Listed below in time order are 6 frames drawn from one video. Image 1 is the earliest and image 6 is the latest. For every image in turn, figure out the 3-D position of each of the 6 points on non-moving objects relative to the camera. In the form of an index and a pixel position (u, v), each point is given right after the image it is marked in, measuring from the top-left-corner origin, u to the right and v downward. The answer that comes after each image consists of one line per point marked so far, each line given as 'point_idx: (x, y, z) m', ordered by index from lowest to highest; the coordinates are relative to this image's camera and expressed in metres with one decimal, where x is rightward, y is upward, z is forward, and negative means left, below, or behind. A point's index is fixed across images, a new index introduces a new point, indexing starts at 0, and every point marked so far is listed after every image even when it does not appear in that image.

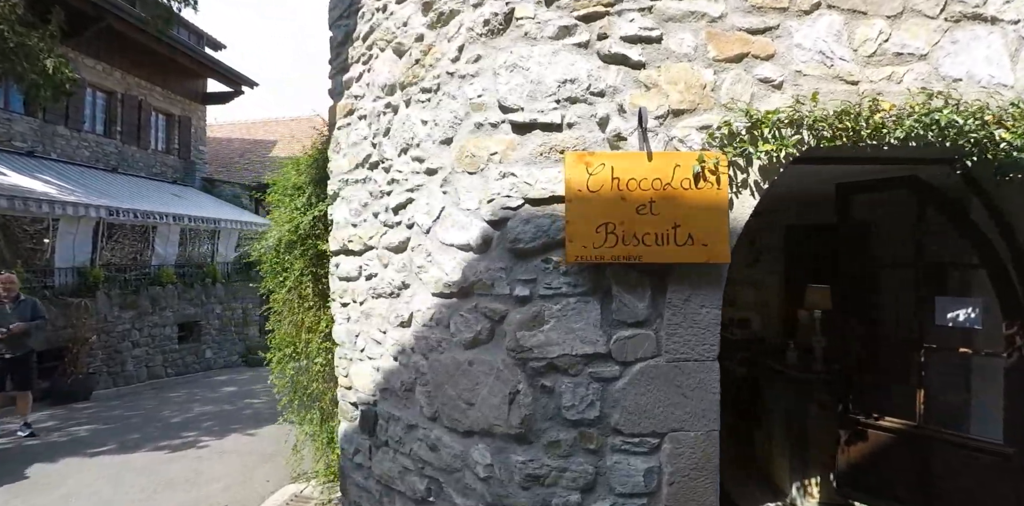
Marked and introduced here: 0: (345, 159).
0: (-1.2, +0.6, +4.0) m
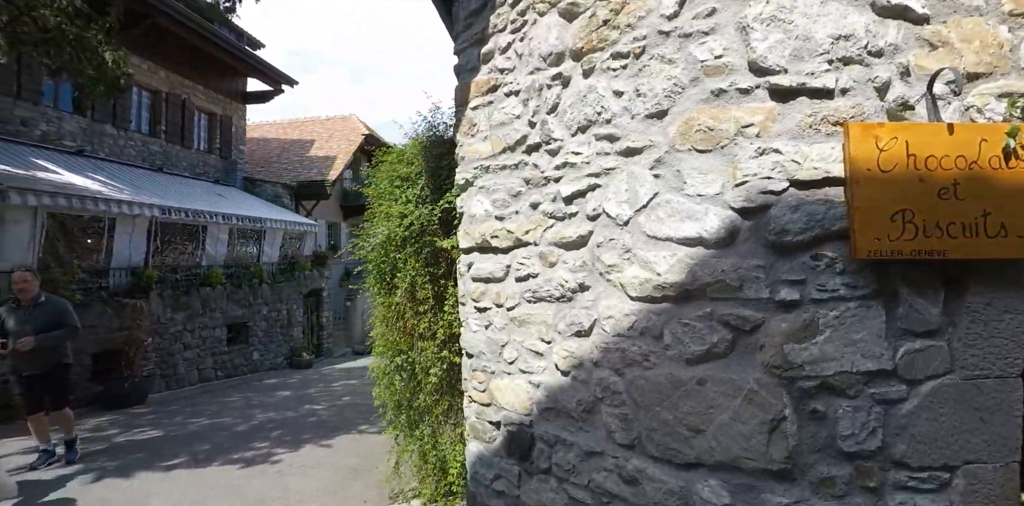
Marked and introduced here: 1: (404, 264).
0: (-0.2, +0.7, +3.5) m
1: (-0.8, -0.1, +4.2) m
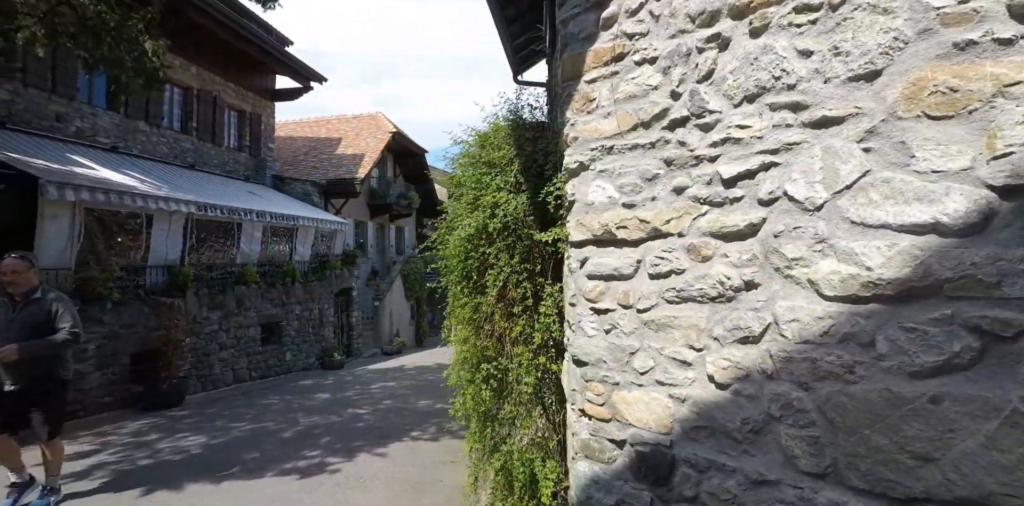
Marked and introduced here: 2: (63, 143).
0: (+0.5, +0.7, +3.1) m
1: (-0.1, 0.0, +3.8) m
2: (-7.4, +1.8, +9.5) m
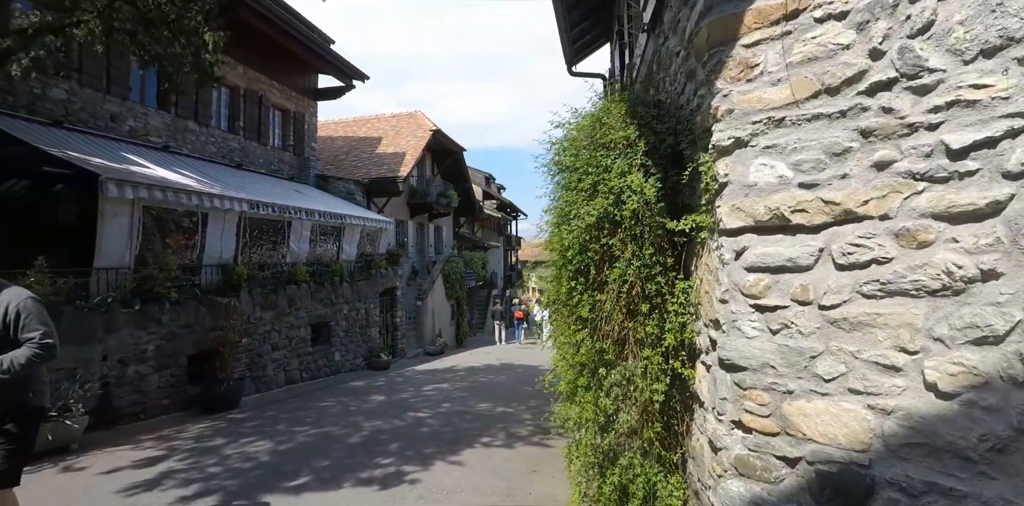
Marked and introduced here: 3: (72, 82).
0: (+1.2, +0.8, +2.7) m
1: (+0.6, 0.0, +3.4) m
2: (-6.4, +1.8, +9.4) m
3: (-6.8, +2.6, +8.9) m
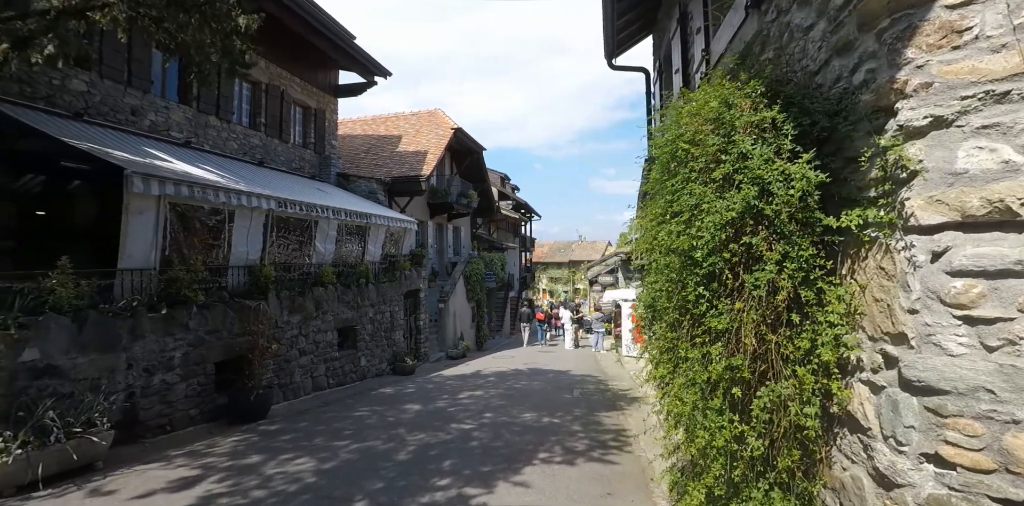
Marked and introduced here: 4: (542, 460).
0: (+1.8, +0.8, +2.2) m
1: (+1.2, 0.0, +2.9) m
2: (-5.8, +1.8, +8.9) m
3: (-6.2, +2.6, +8.4) m
4: (+0.3, -2.1, +5.8) m
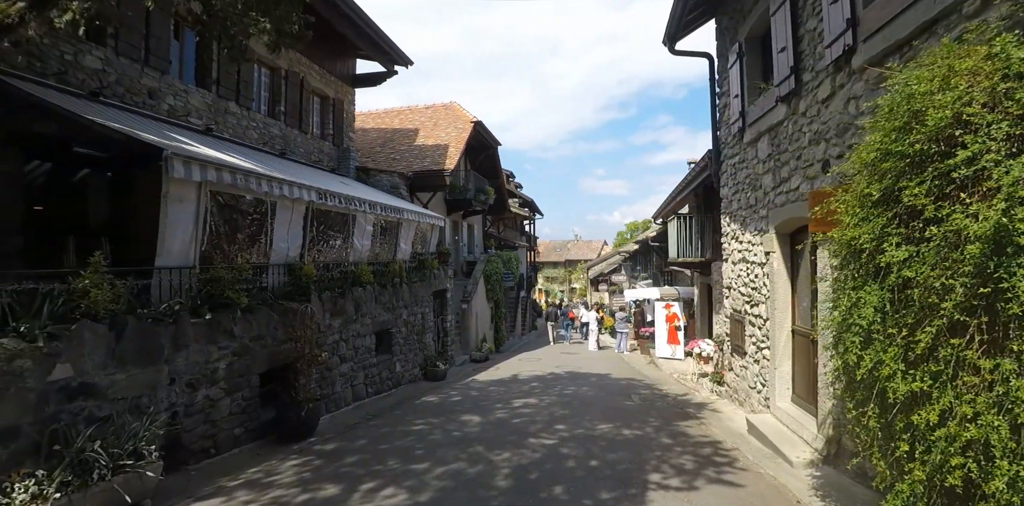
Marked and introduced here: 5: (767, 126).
0: (+2.9, +0.8, +1.5) m
1: (+2.2, +0.1, +2.2) m
2: (-4.9, +1.8, +8.0) m
3: (-5.3, +2.7, +7.5) m
4: (+1.3, -2.0, +5.1) m
5: (+3.1, +1.5, +6.9) m
